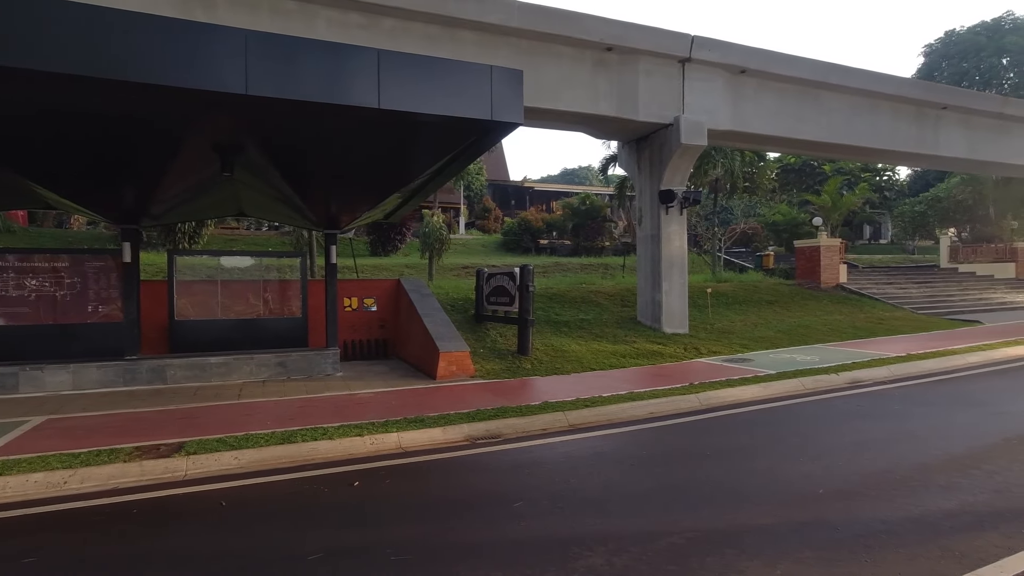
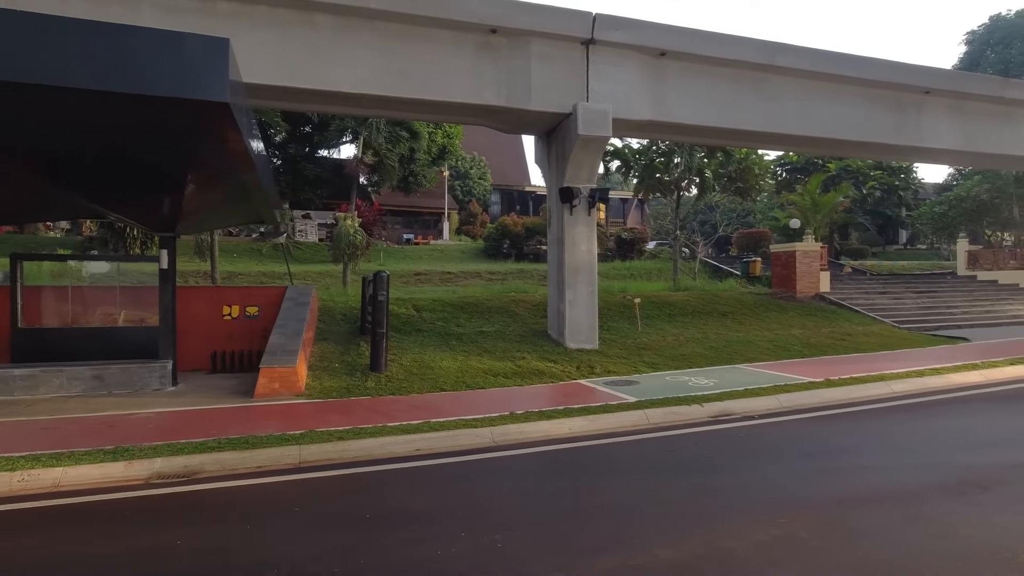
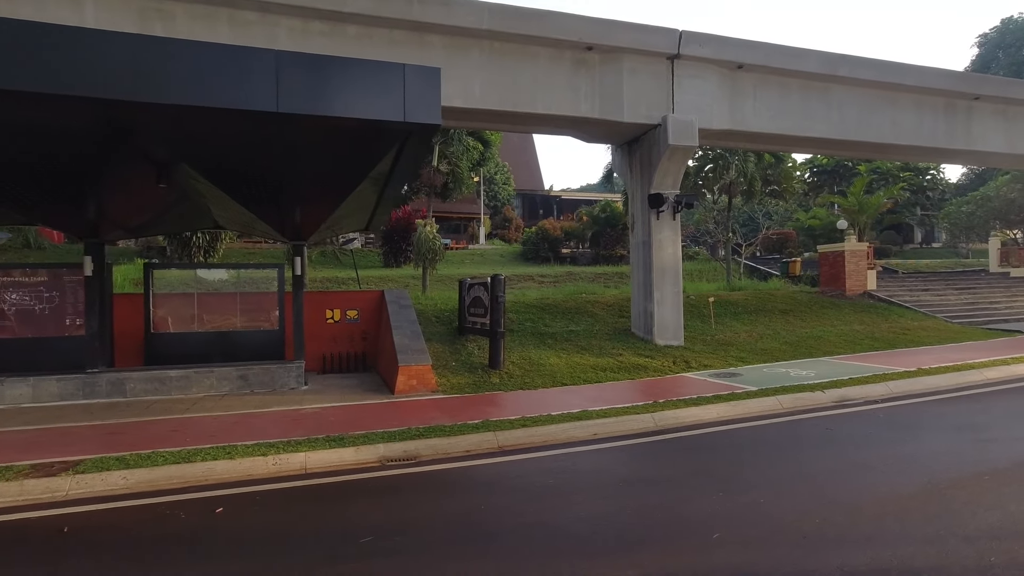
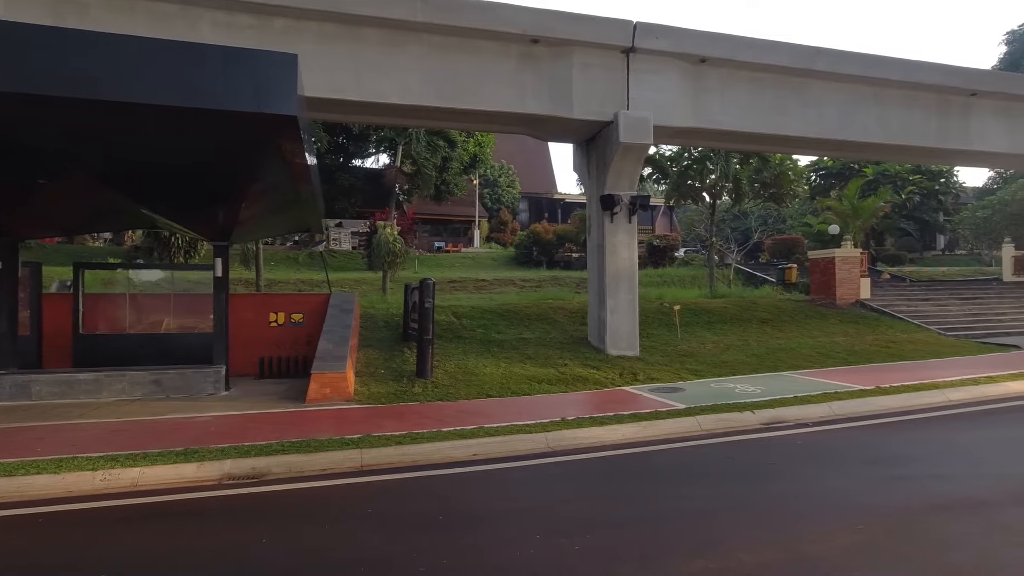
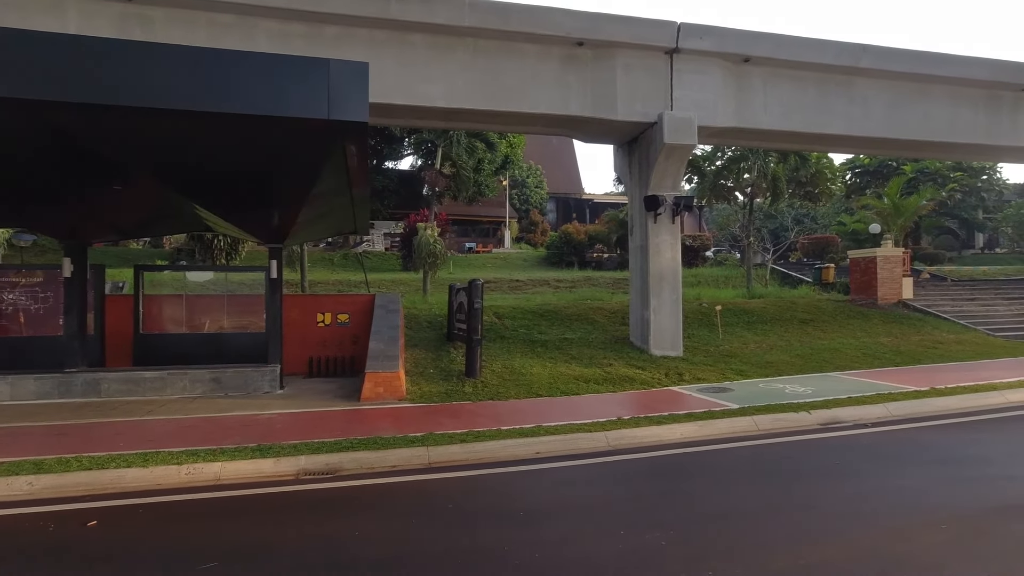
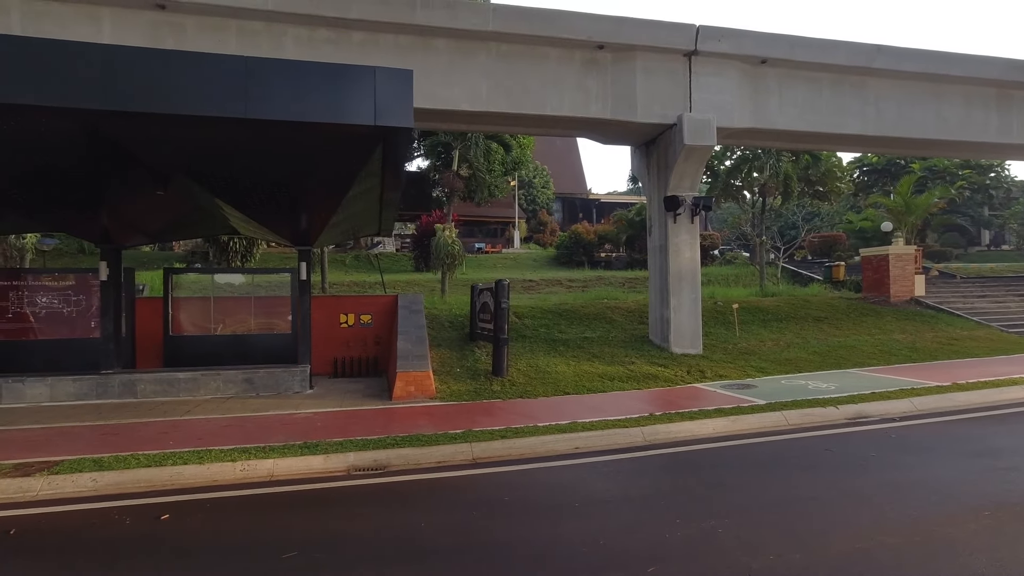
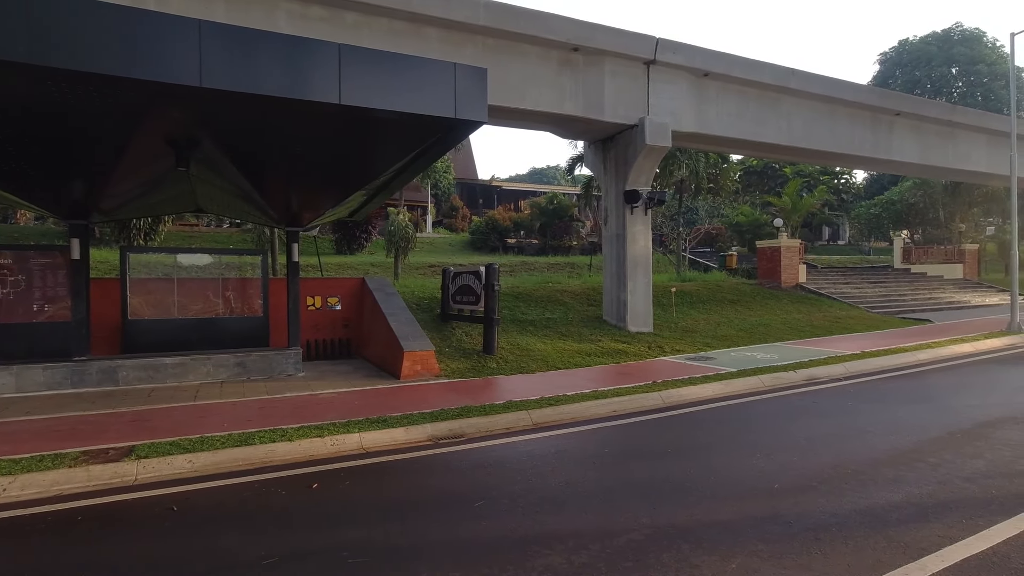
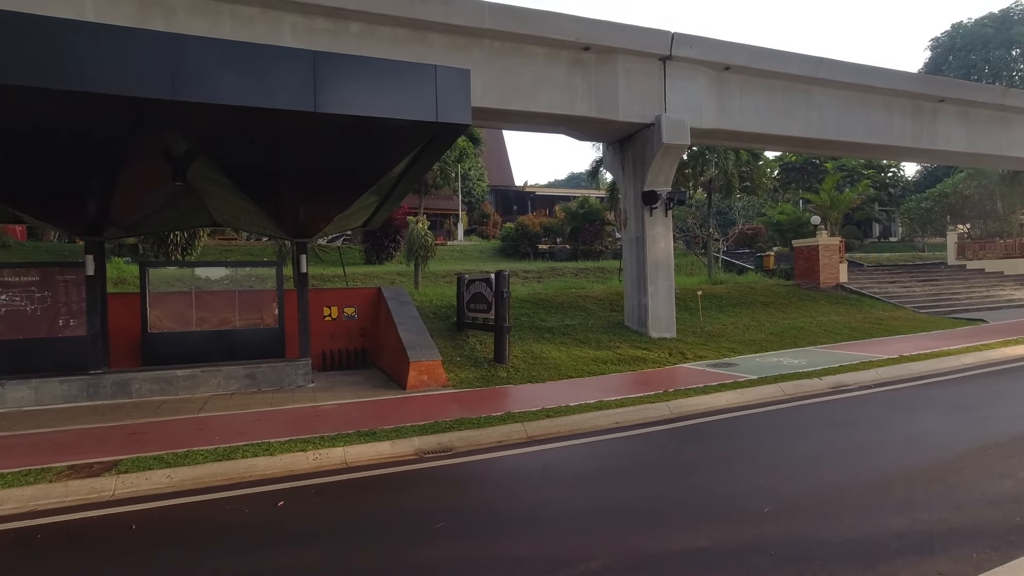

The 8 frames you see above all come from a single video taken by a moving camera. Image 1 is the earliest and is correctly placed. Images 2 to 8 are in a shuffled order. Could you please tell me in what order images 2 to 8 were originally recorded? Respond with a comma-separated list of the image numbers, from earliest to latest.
7, 8, 3, 6, 5, 4, 2
